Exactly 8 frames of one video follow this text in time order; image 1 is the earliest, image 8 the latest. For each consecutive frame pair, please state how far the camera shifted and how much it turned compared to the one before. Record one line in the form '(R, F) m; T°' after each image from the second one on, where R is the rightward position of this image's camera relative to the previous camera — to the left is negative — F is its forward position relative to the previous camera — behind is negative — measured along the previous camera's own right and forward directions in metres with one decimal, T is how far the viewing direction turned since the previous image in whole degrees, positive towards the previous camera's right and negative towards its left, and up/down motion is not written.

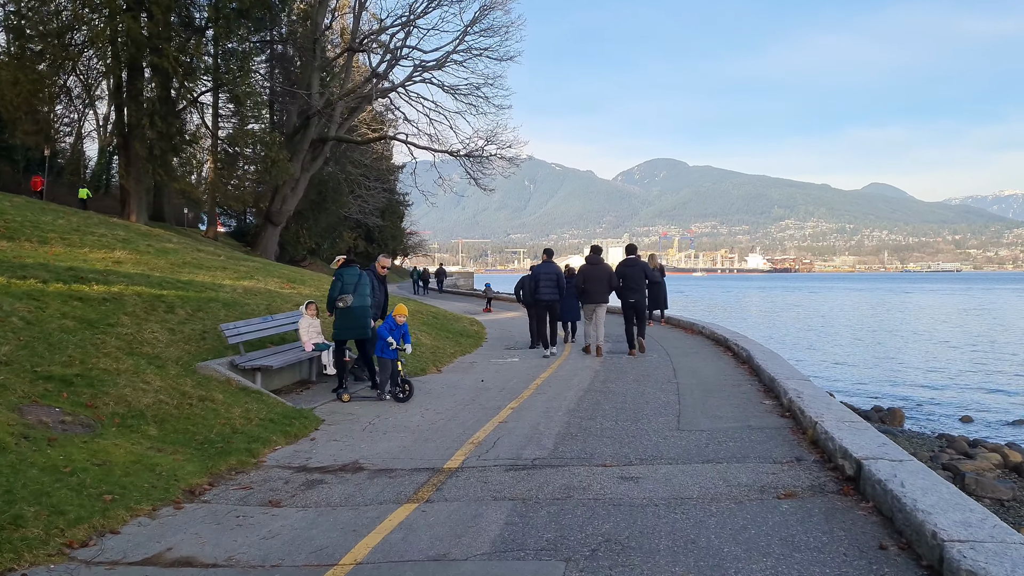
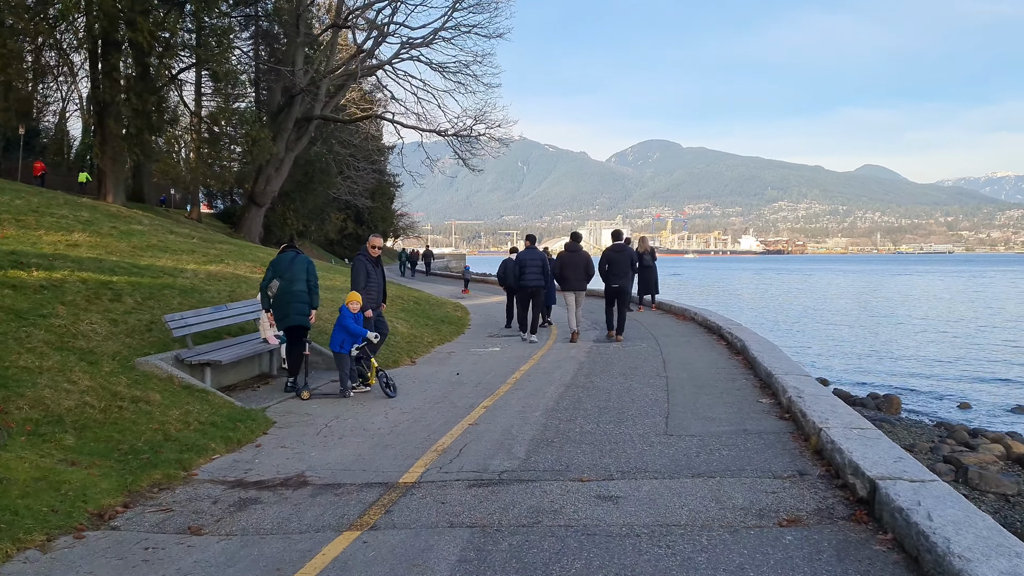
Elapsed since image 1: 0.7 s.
(+0.2, +0.8) m; 0°
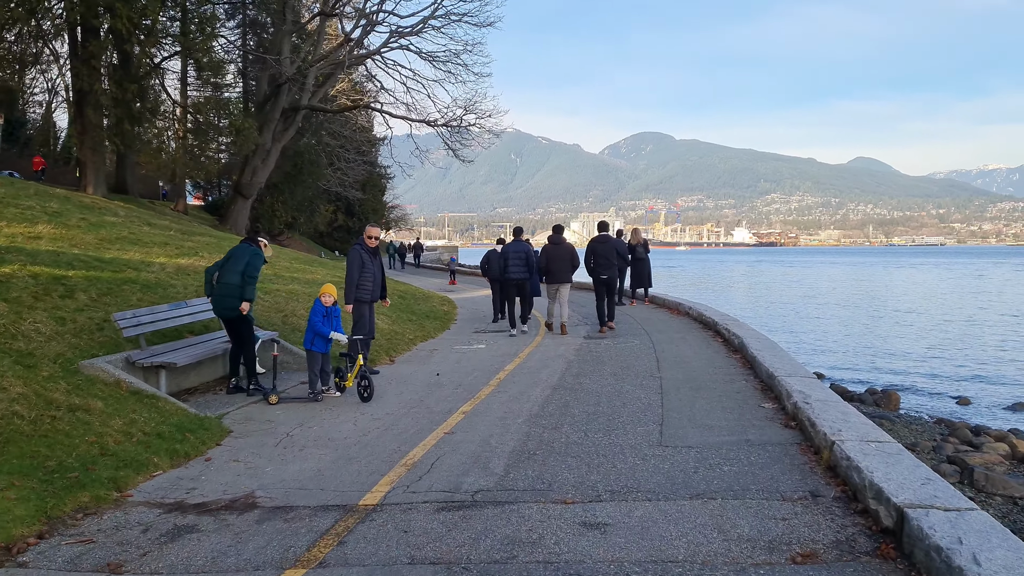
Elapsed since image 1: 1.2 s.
(+0.1, +0.6) m; 0°
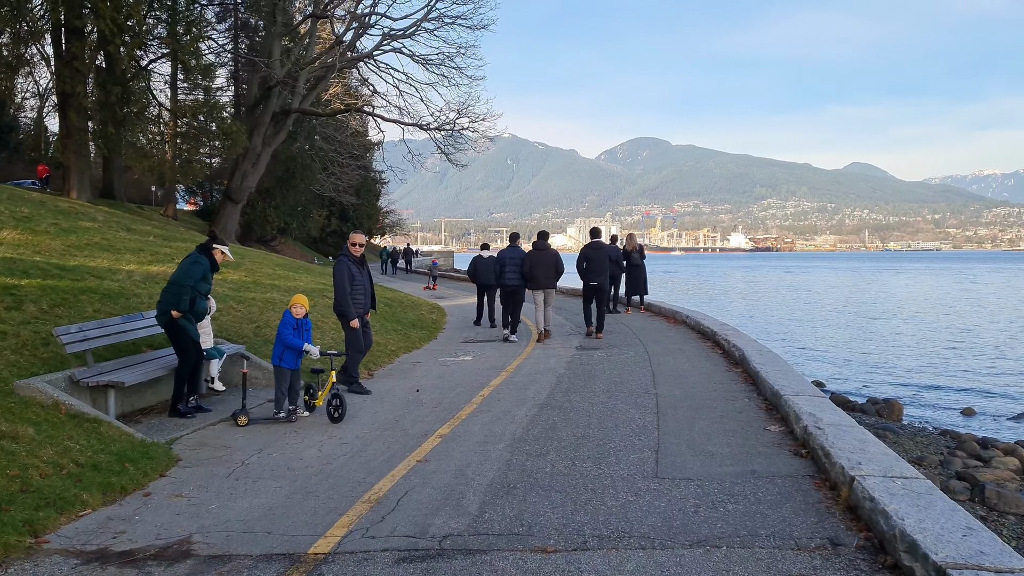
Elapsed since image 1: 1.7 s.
(+0.1, +0.6) m; 0°
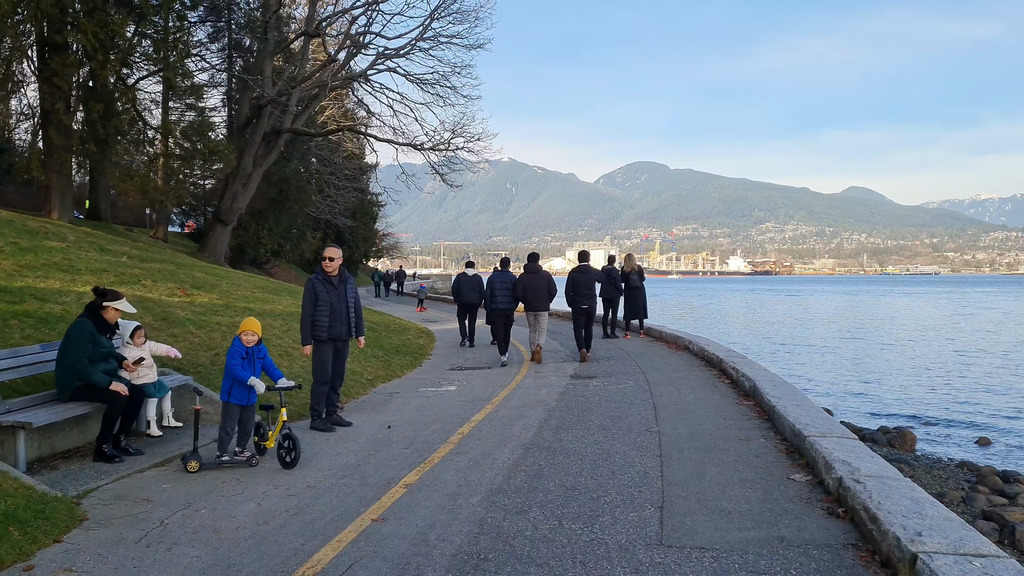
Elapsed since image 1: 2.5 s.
(+0.1, +1.0) m; 0°
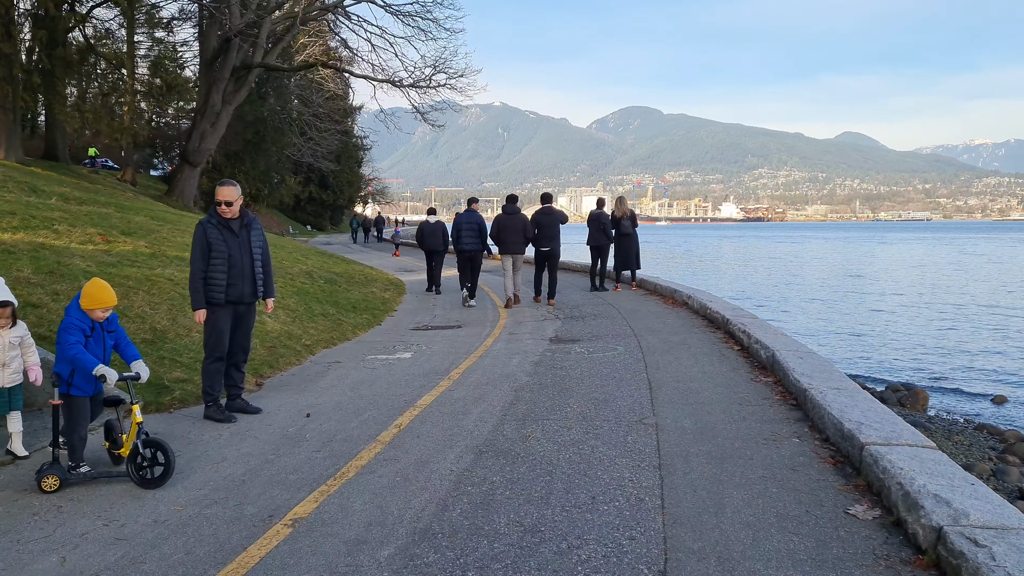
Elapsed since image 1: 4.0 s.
(+0.3, +1.9) m; +1°
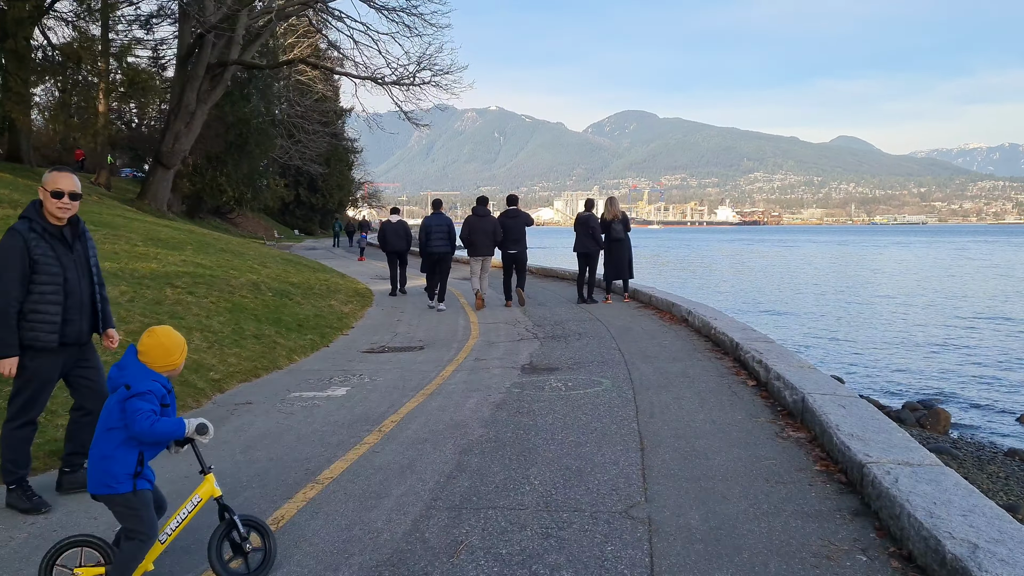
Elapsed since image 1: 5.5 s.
(+0.3, +1.8) m; 0°
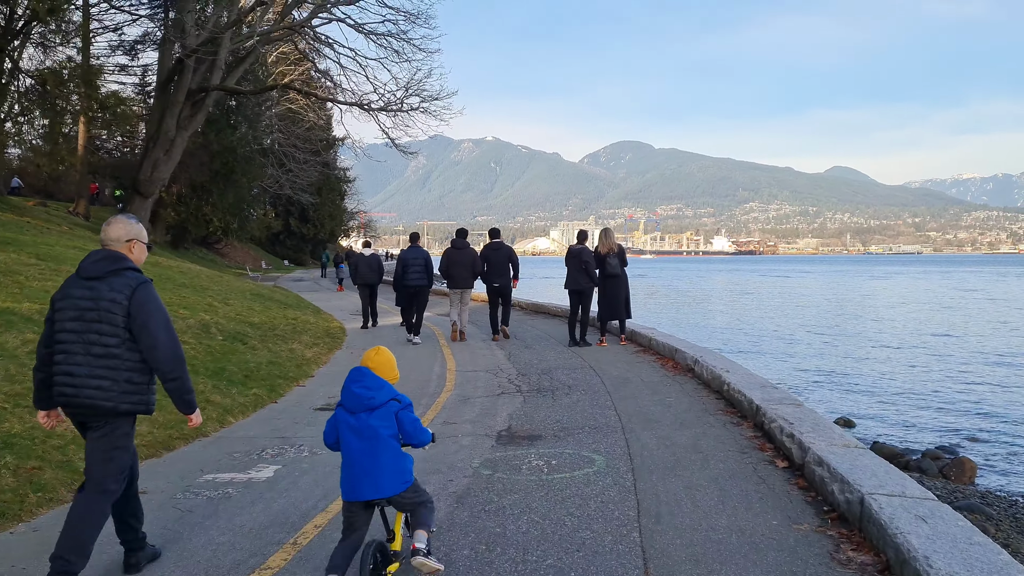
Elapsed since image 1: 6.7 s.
(+0.2, +1.4) m; 0°
